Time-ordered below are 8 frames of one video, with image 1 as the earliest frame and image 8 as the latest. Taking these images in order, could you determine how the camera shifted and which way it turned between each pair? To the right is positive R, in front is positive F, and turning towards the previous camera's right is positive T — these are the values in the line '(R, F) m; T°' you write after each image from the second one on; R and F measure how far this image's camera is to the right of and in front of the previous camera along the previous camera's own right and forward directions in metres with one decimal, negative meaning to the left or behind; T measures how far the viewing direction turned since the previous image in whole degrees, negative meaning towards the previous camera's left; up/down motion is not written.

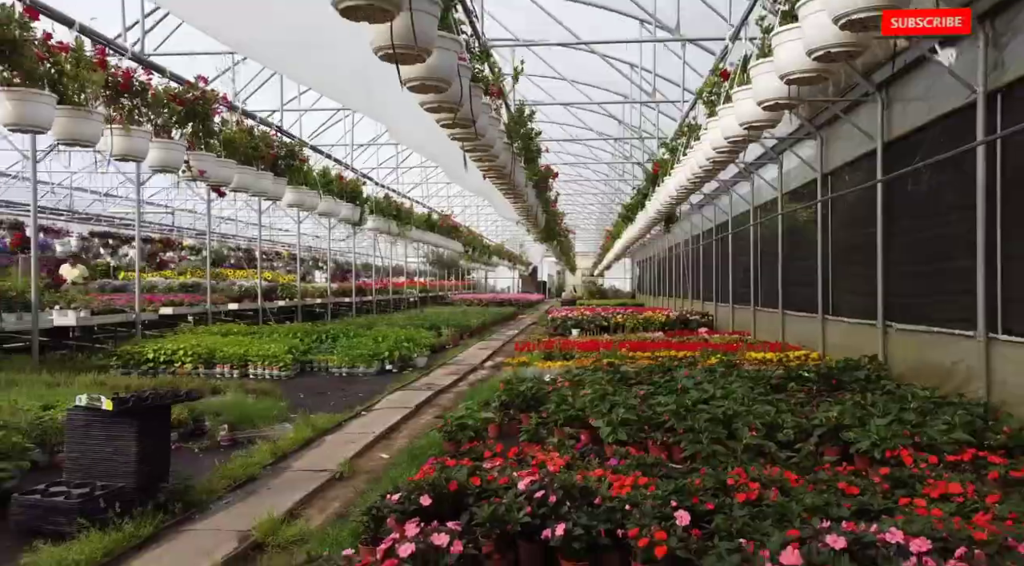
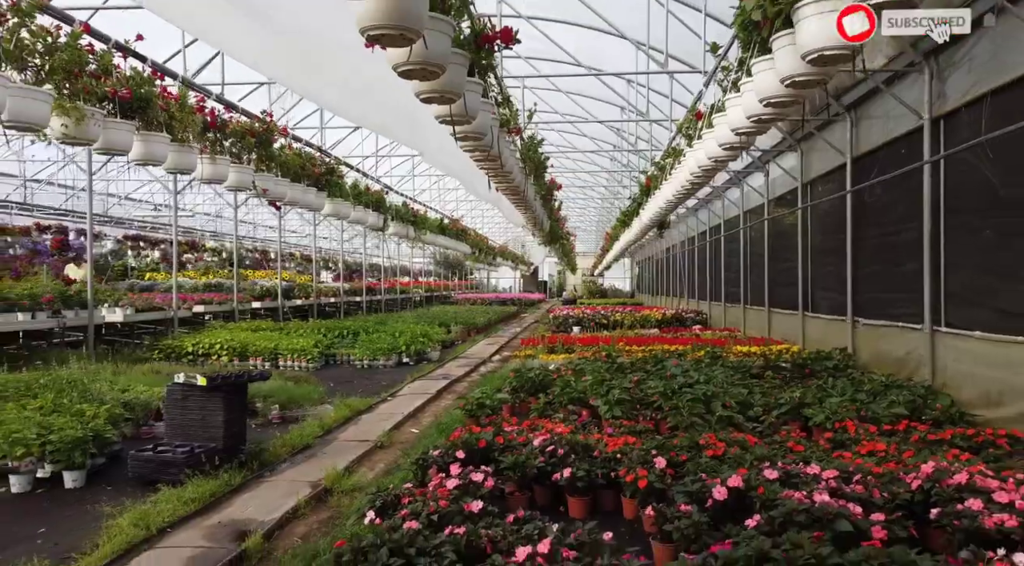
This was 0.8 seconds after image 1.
(-0.1, -0.8) m; 0°
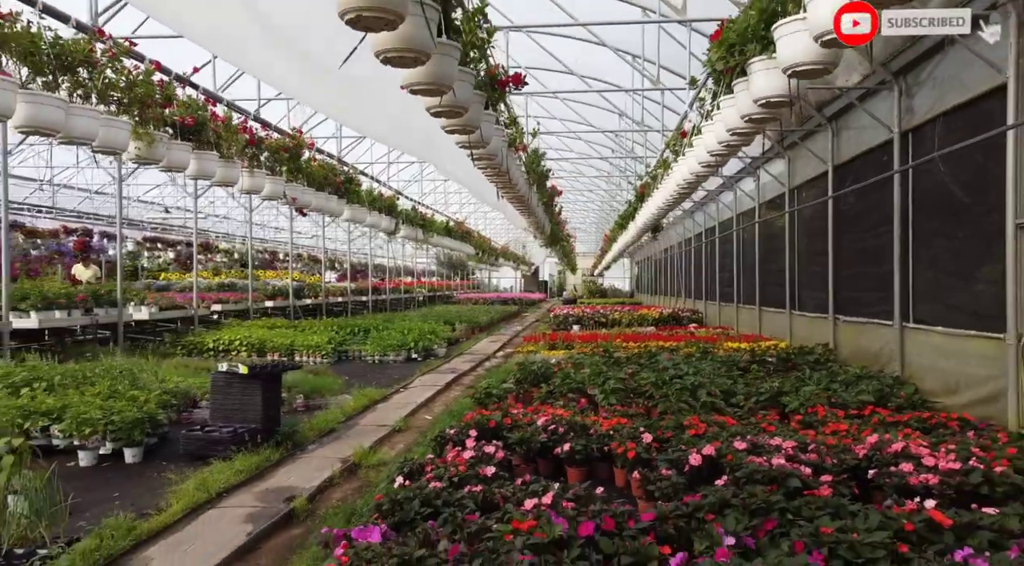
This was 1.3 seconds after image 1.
(0.0, -0.5) m; 0°
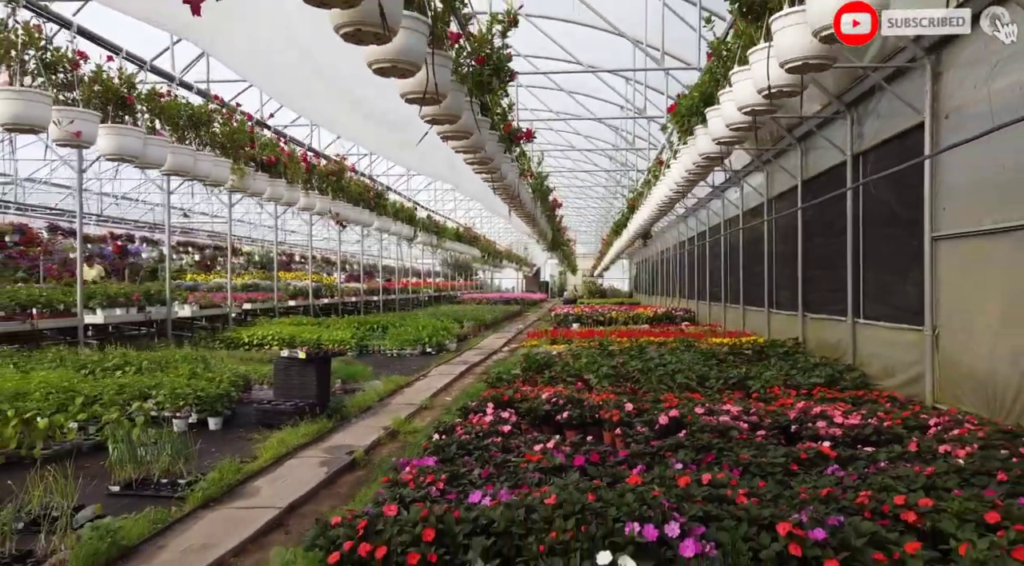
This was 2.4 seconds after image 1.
(-0.1, -1.1) m; 0°
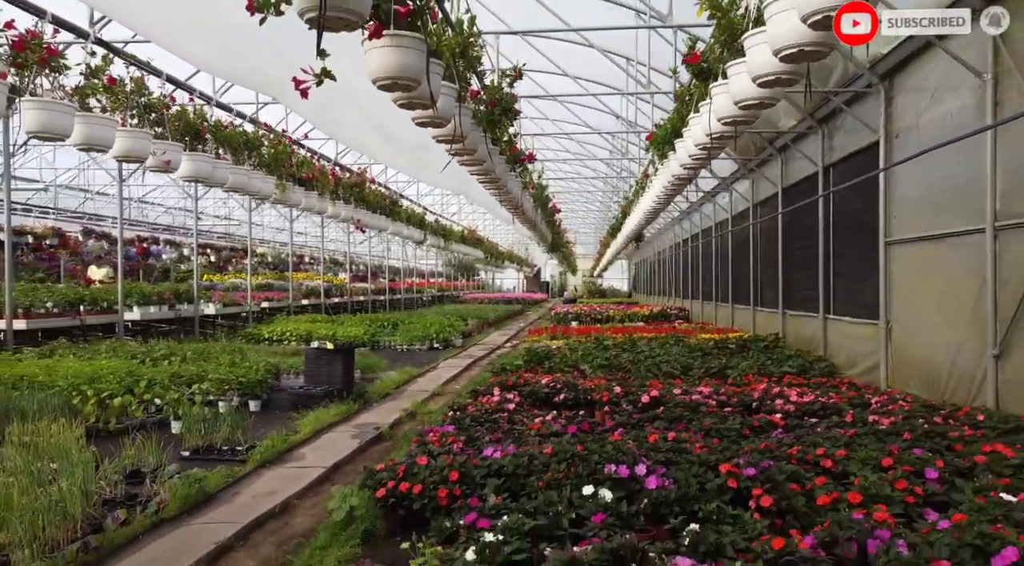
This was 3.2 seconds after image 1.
(0.0, -0.8) m; 0°
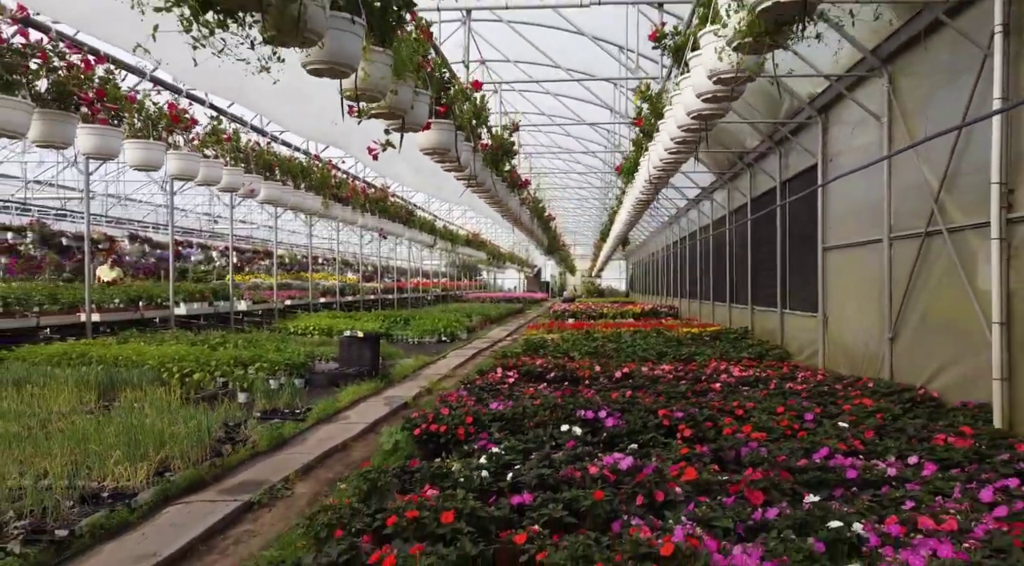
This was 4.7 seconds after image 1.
(0.0, -1.3) m; 0°
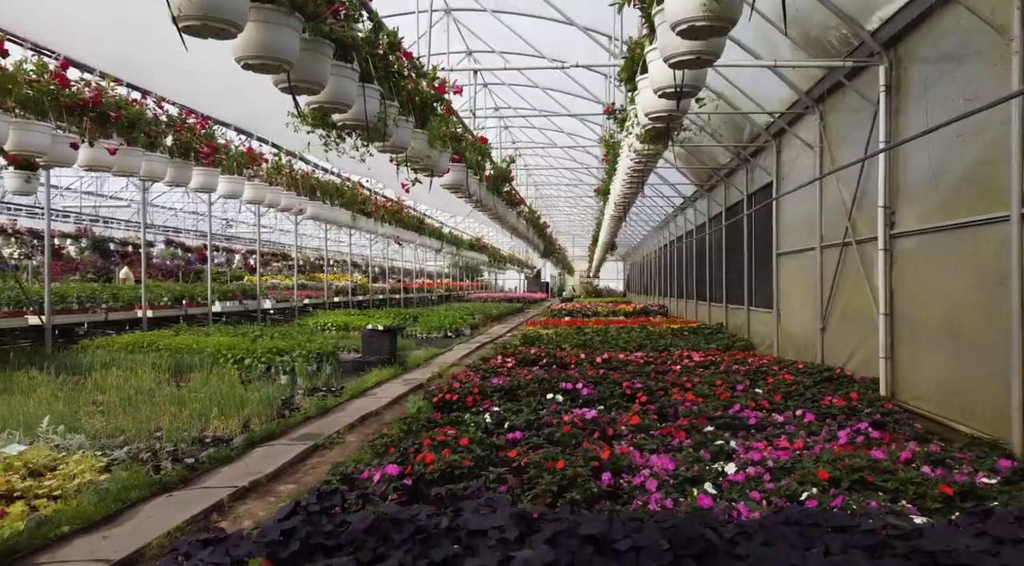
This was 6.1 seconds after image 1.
(0.0, -1.3) m; 0°
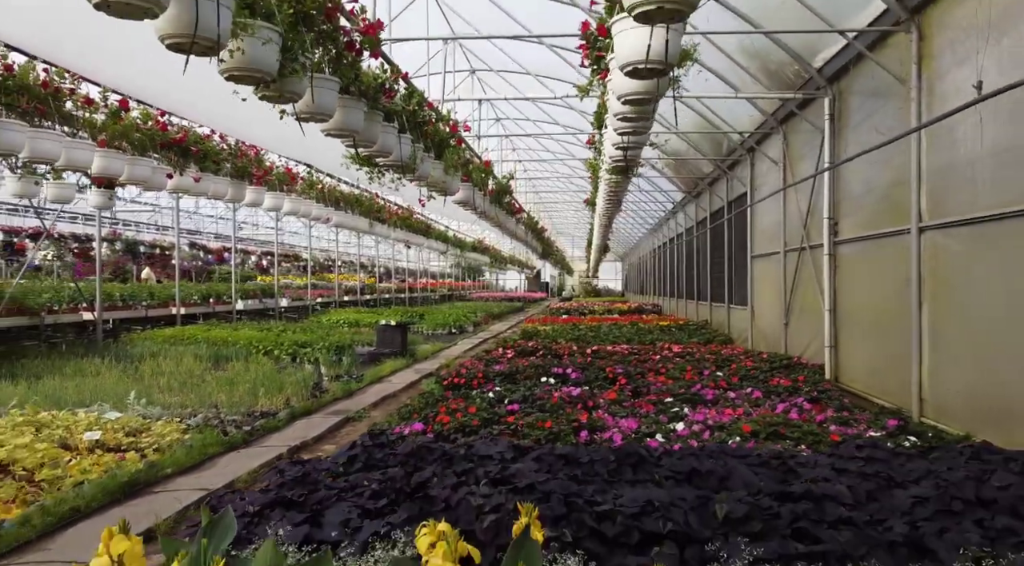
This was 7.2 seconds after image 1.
(0.0, -1.0) m; 0°
